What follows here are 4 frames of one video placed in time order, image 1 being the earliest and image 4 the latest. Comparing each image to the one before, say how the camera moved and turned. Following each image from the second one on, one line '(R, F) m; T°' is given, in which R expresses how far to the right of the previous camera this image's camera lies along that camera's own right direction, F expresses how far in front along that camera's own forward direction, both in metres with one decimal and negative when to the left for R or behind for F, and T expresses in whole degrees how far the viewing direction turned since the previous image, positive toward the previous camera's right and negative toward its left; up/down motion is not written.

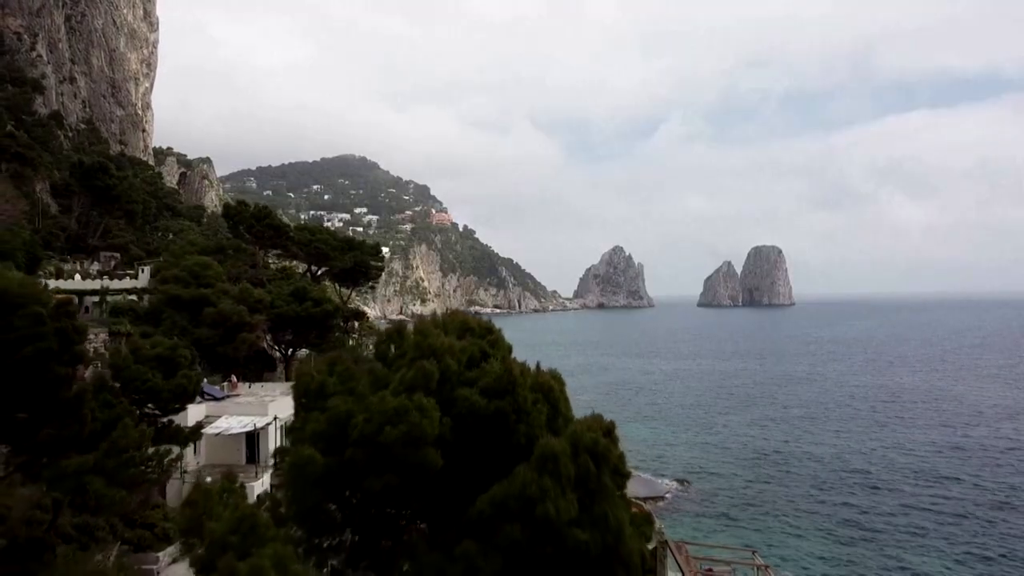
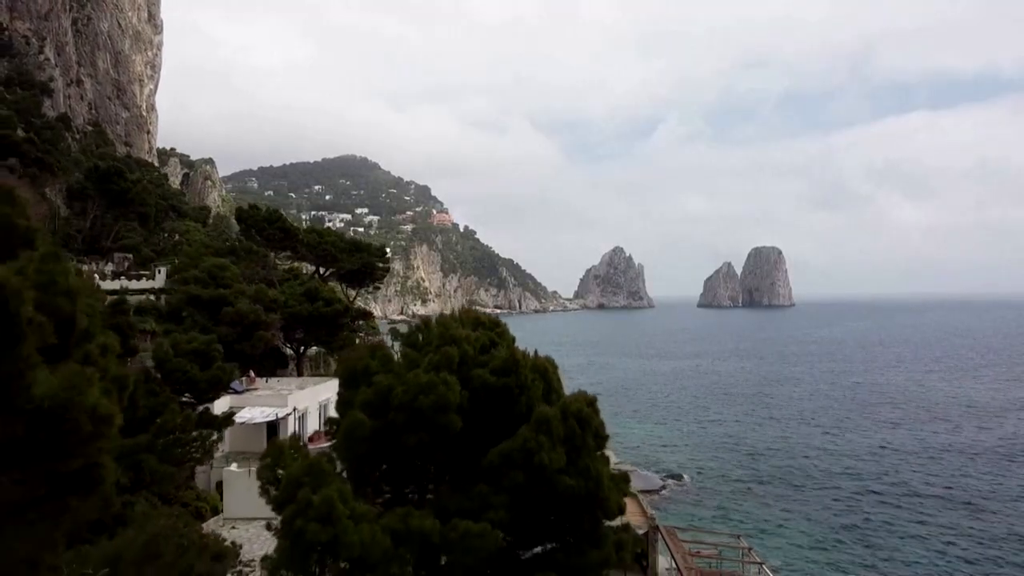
(0.0, -1.2) m; 0°
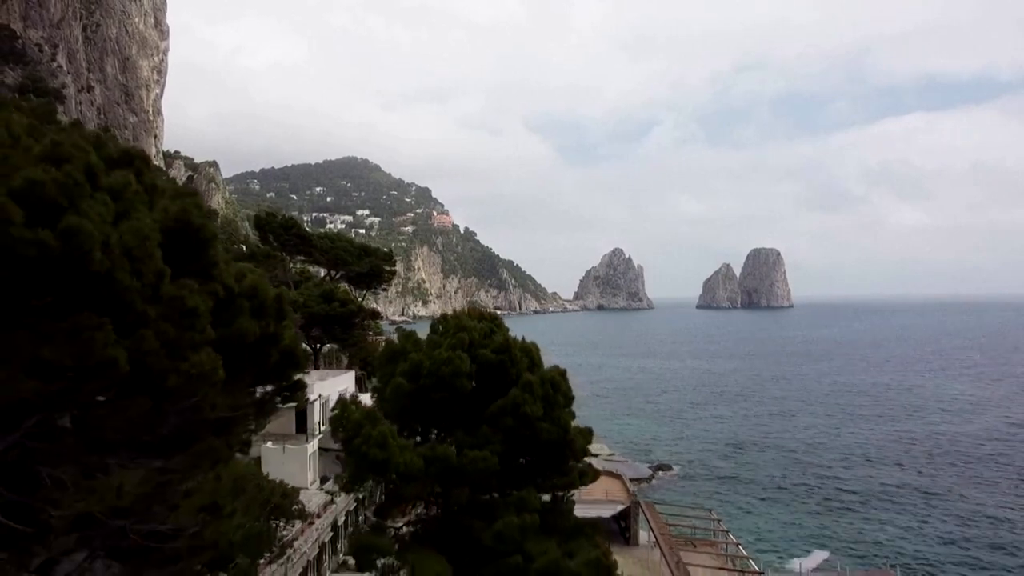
(+0.1, -2.3) m; 0°
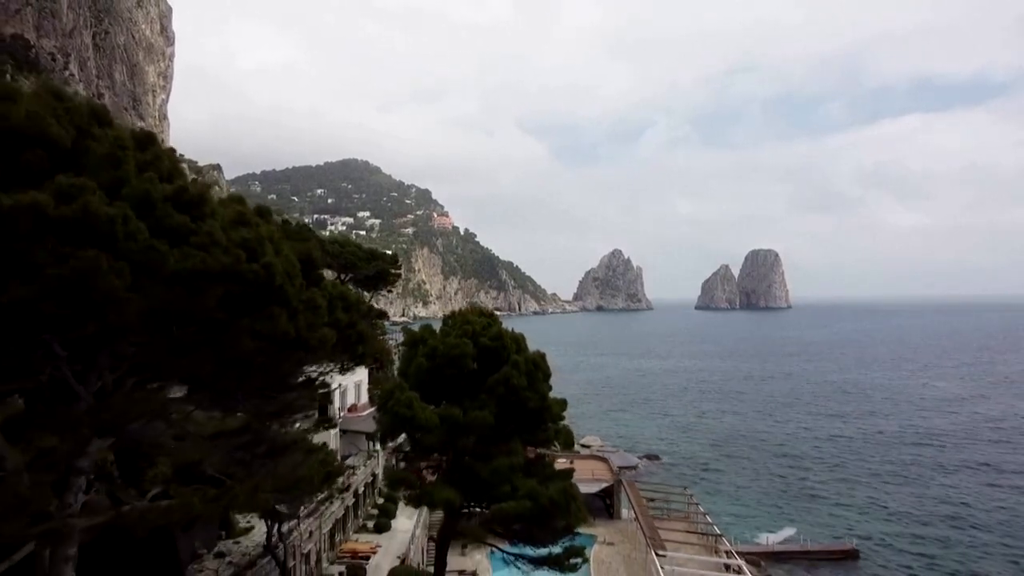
(+0.1, -2.6) m; 0°
